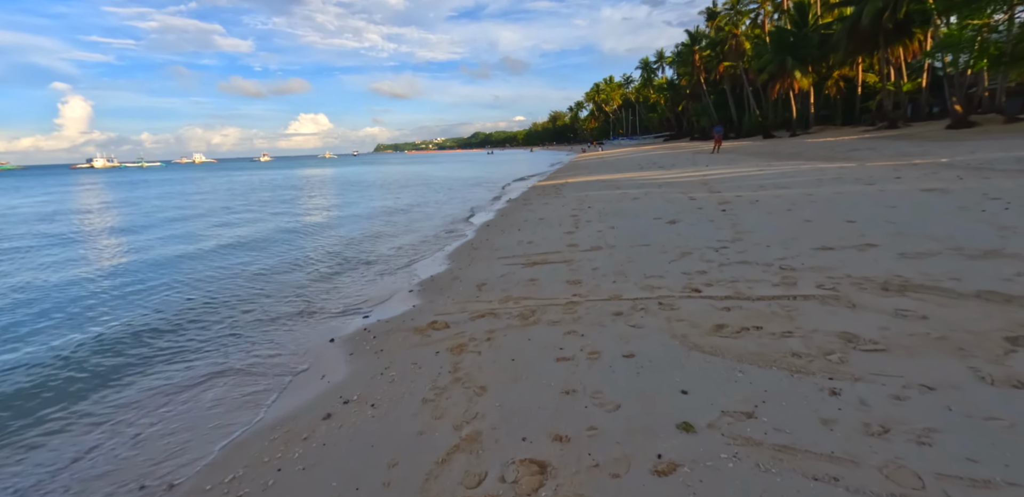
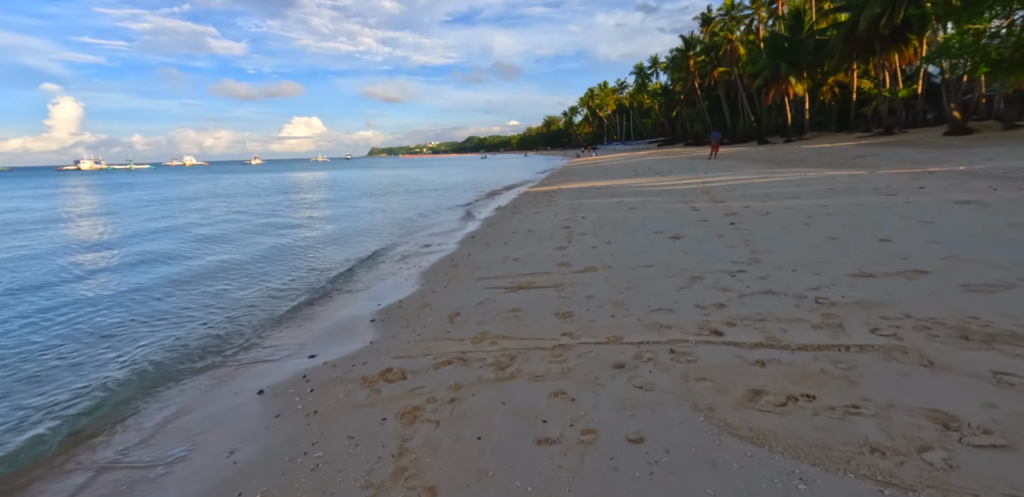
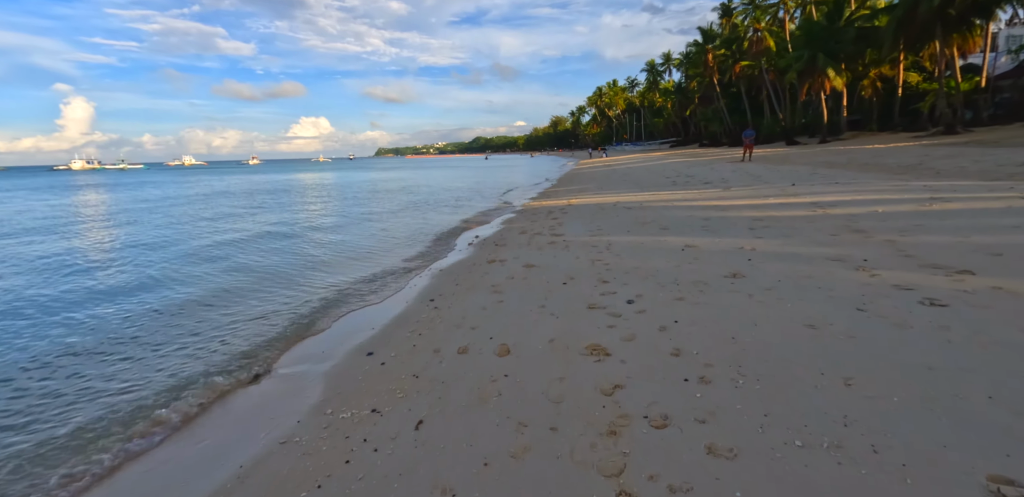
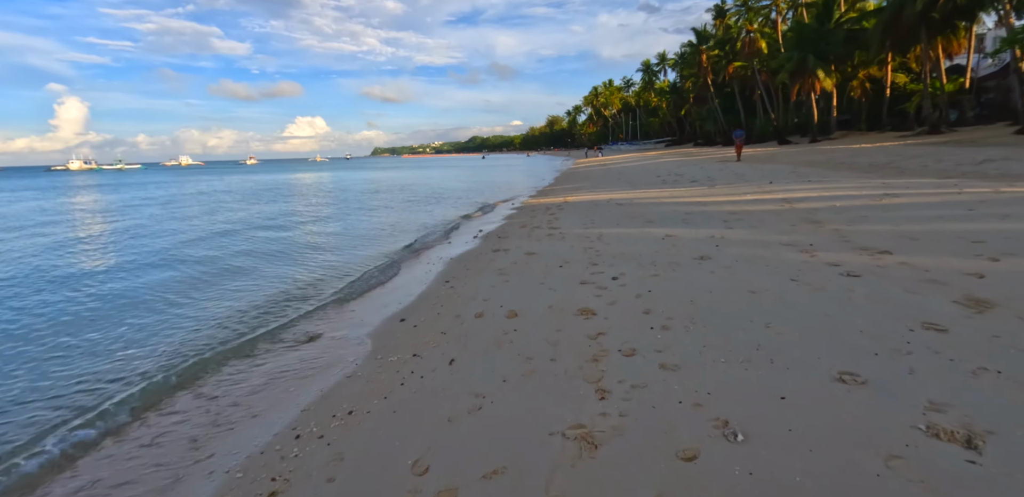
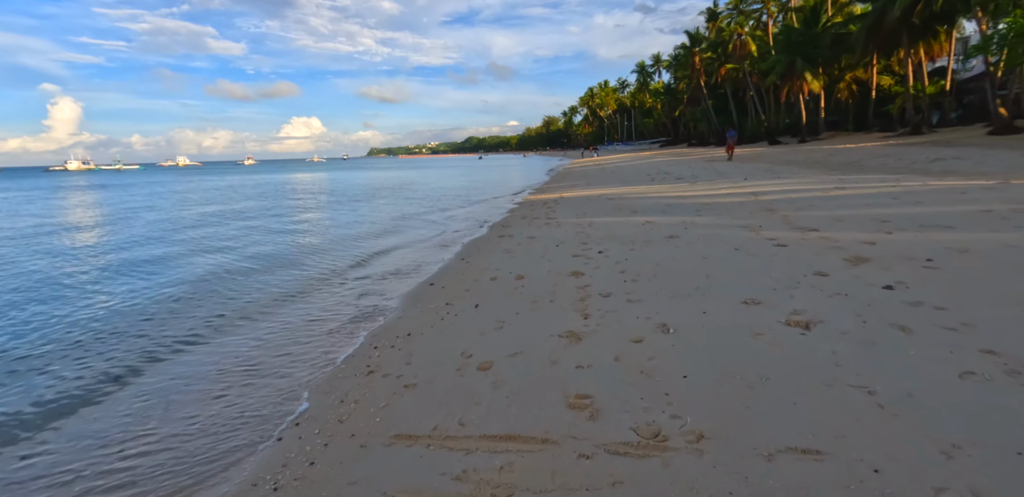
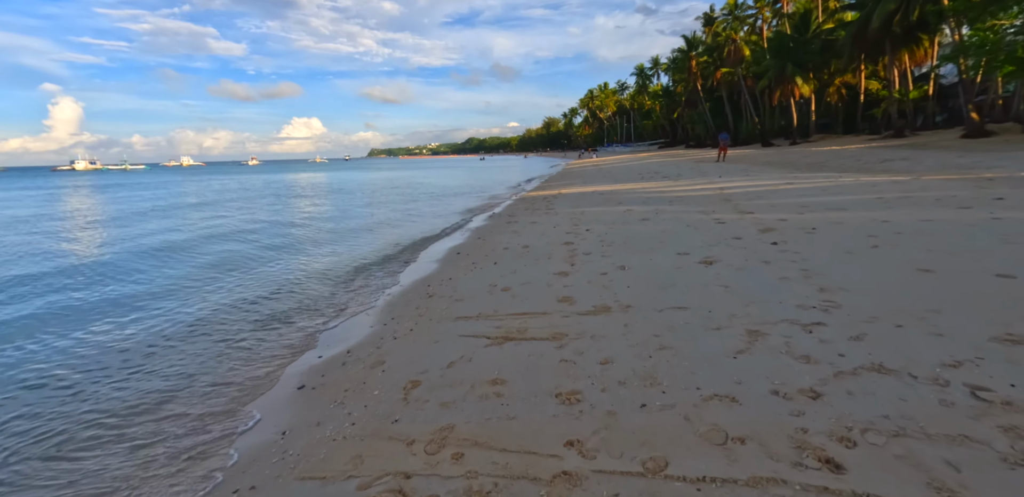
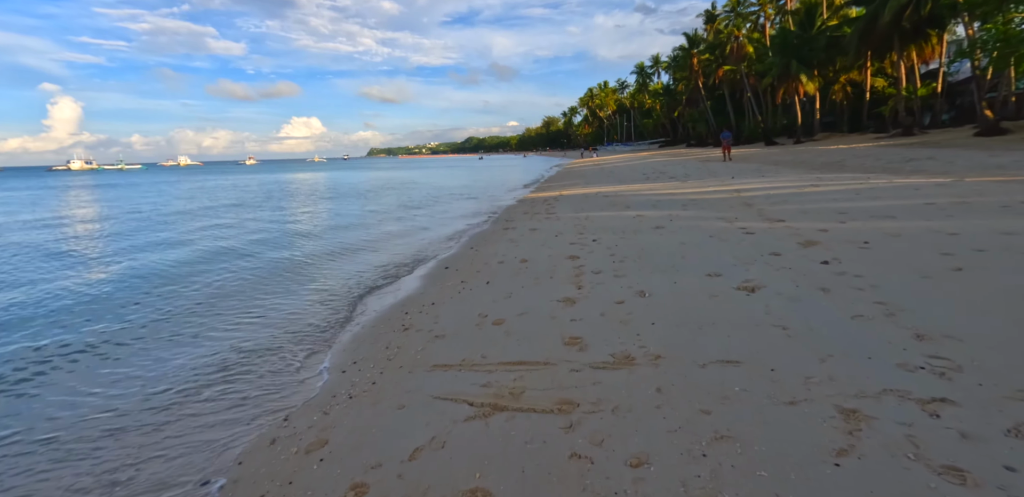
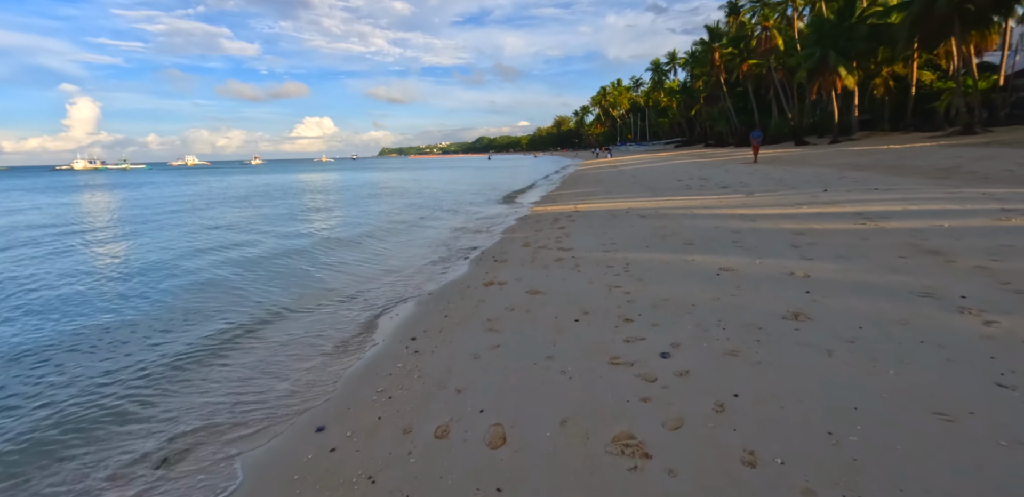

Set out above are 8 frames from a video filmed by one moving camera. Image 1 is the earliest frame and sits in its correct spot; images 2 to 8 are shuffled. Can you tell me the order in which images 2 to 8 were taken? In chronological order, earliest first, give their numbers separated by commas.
2, 6, 7, 5, 4, 3, 8
